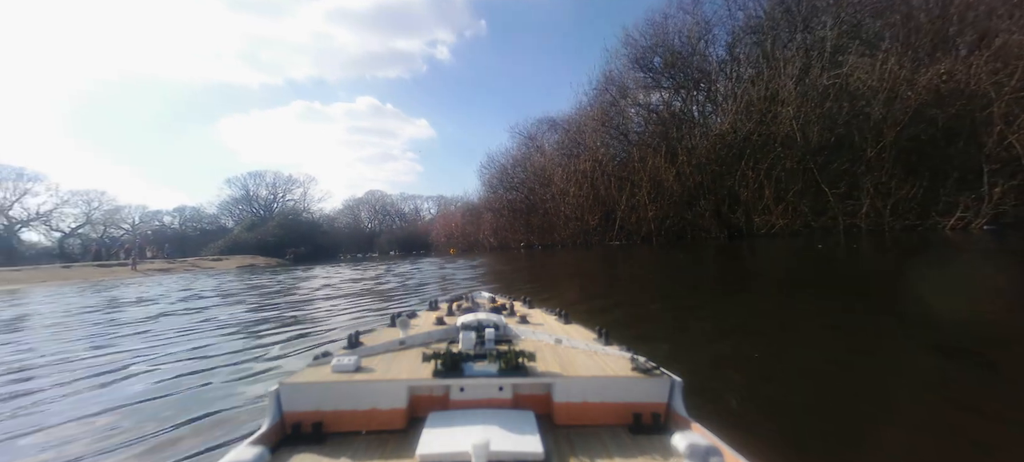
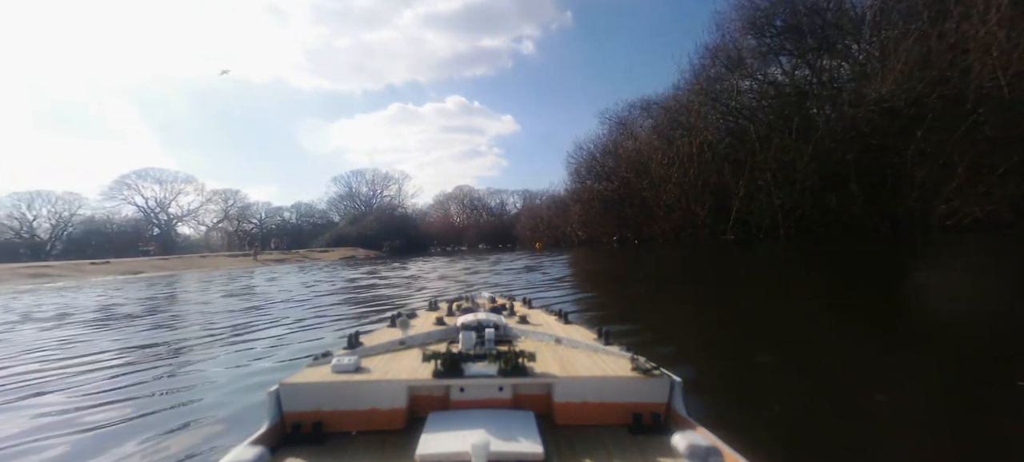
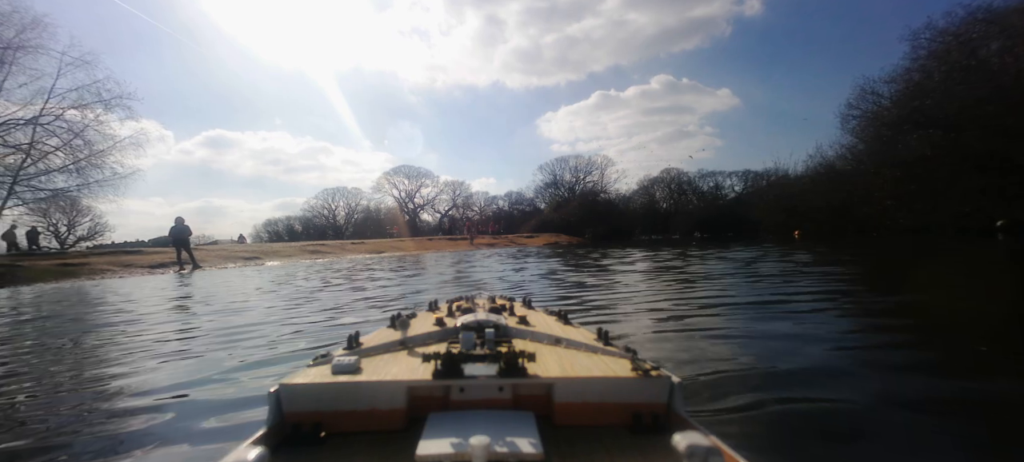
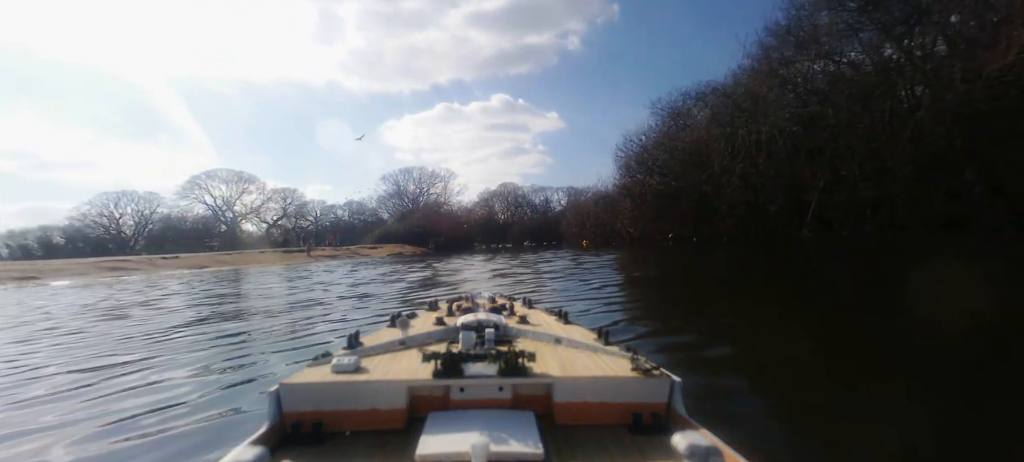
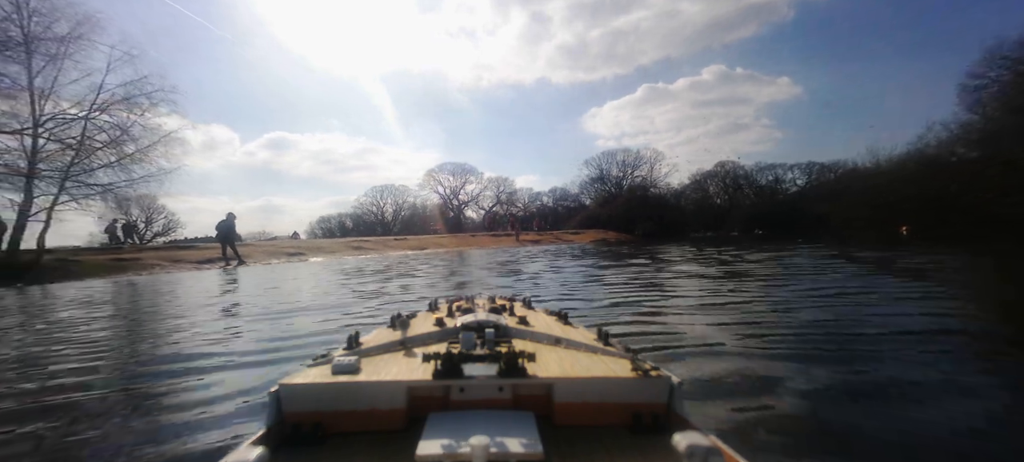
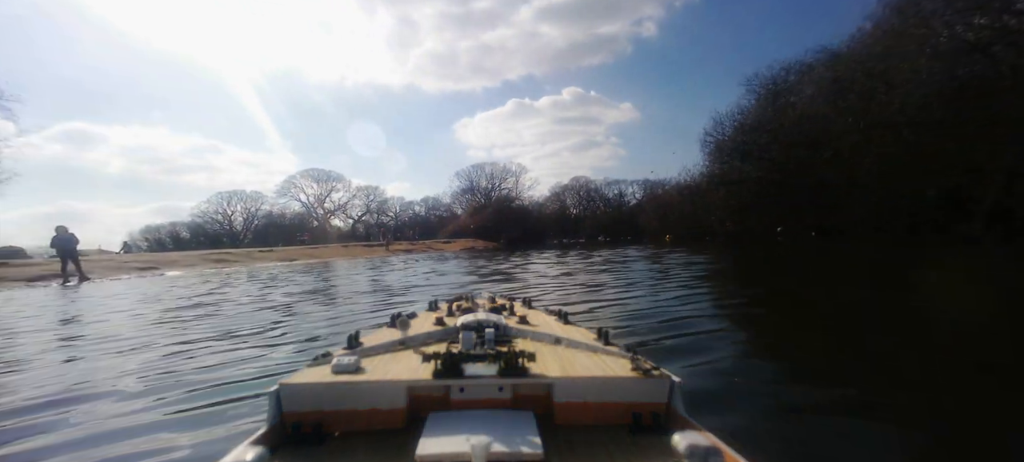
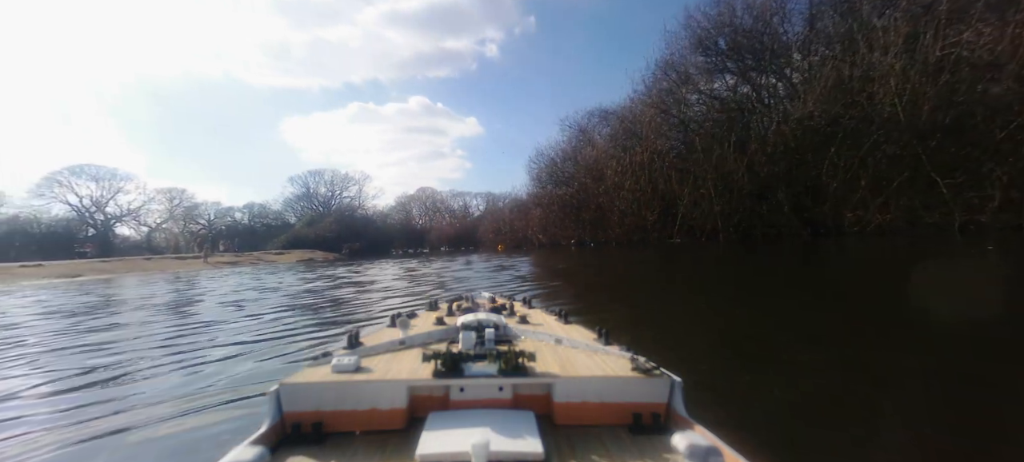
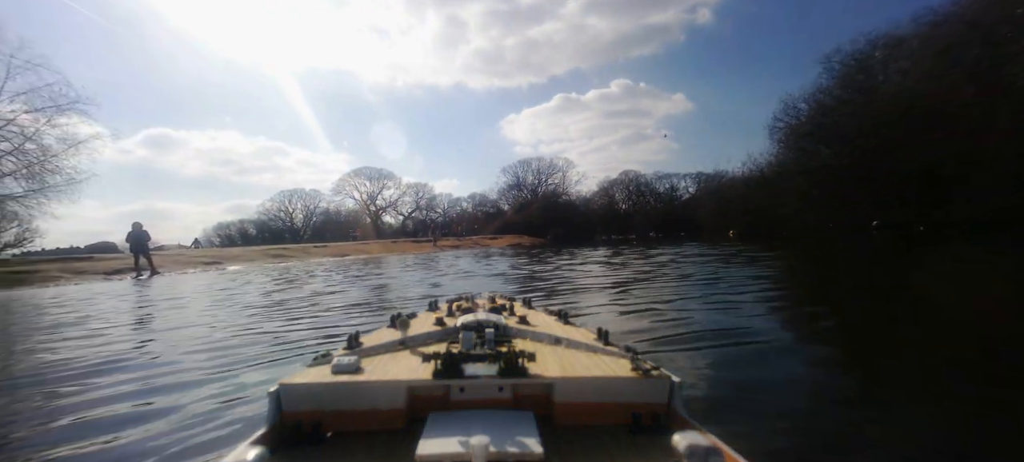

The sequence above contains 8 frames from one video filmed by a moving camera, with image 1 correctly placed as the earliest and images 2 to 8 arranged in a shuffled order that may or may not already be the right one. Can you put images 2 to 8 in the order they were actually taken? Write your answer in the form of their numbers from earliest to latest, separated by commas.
7, 2, 4, 6, 8, 3, 5
